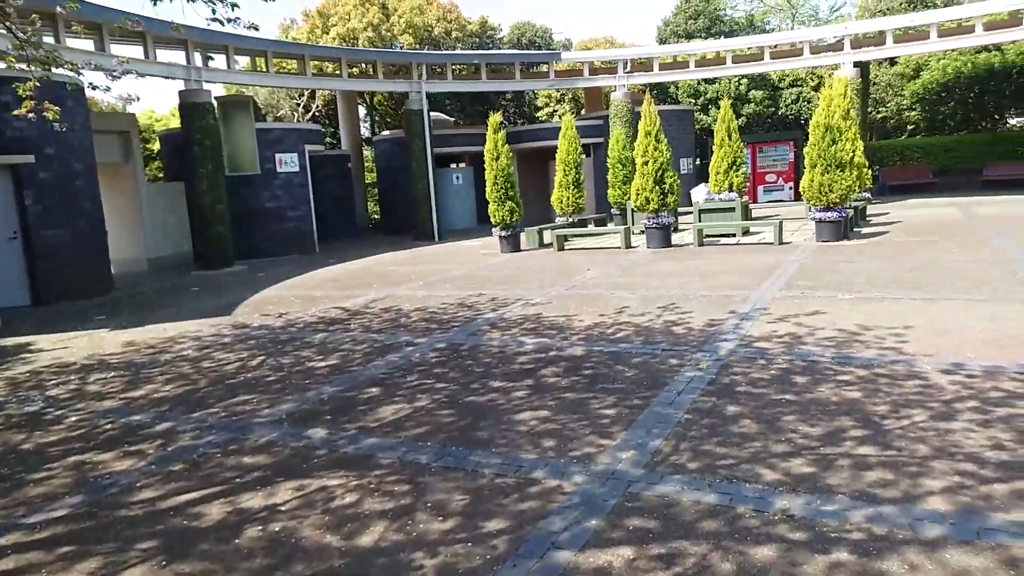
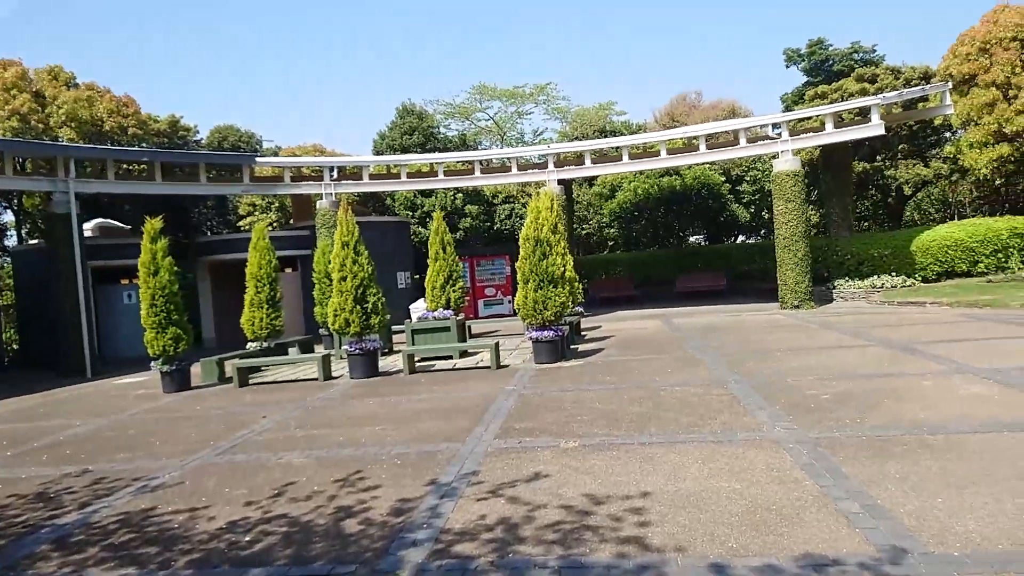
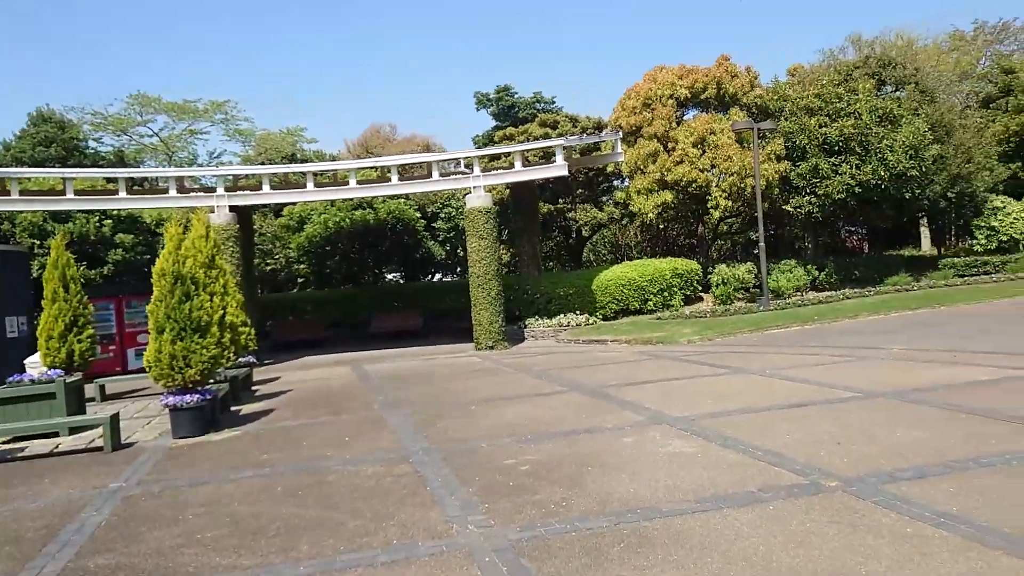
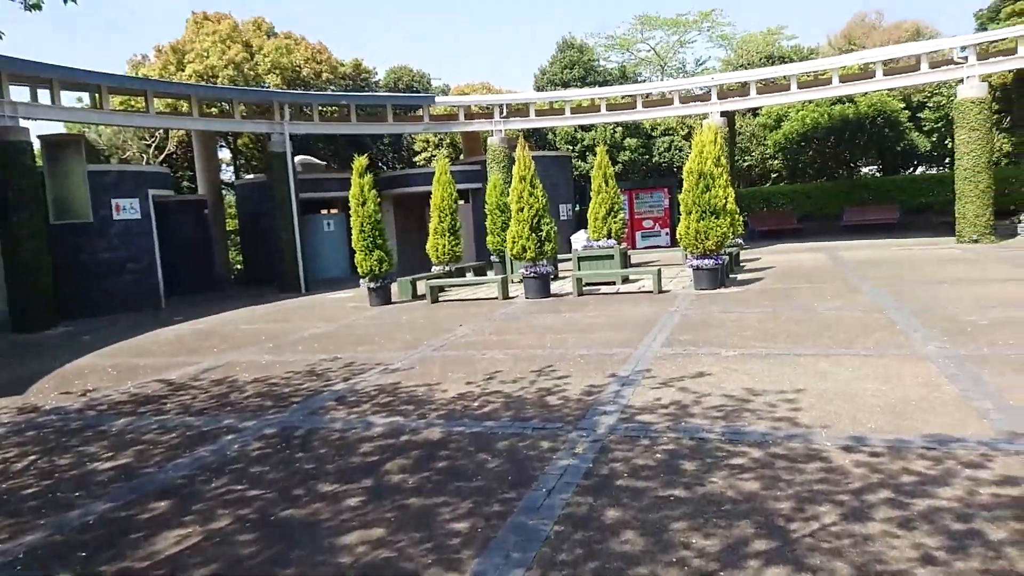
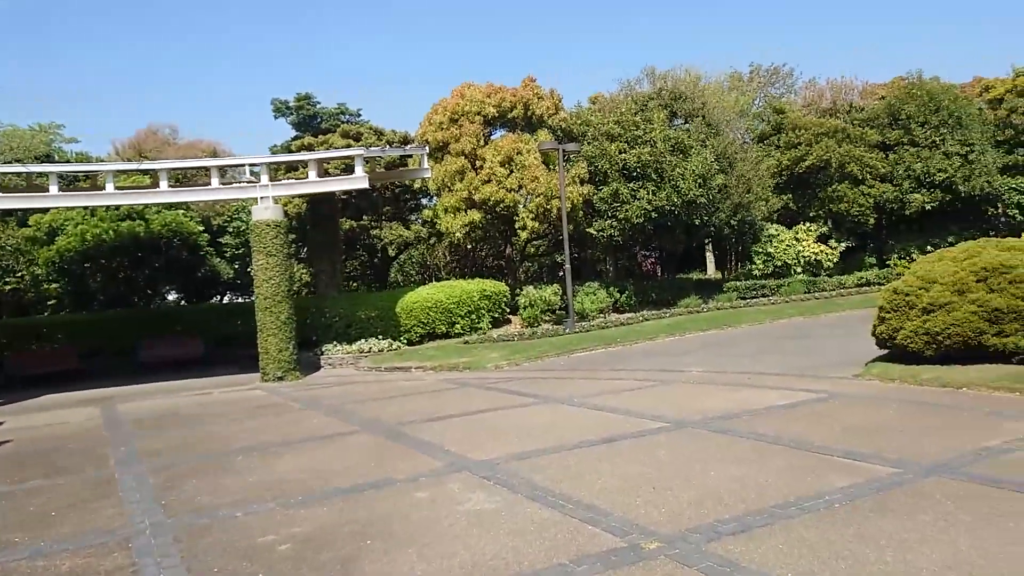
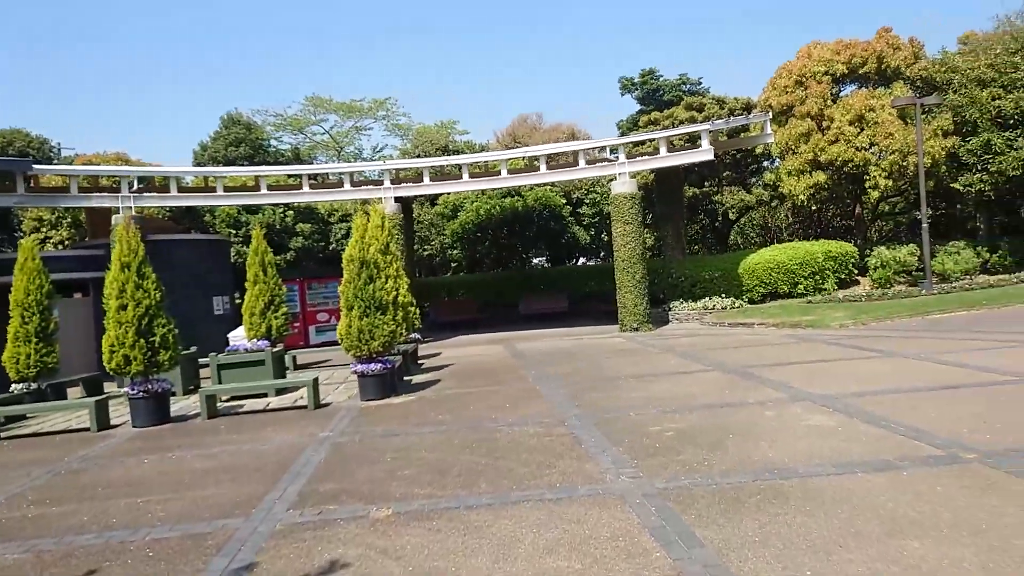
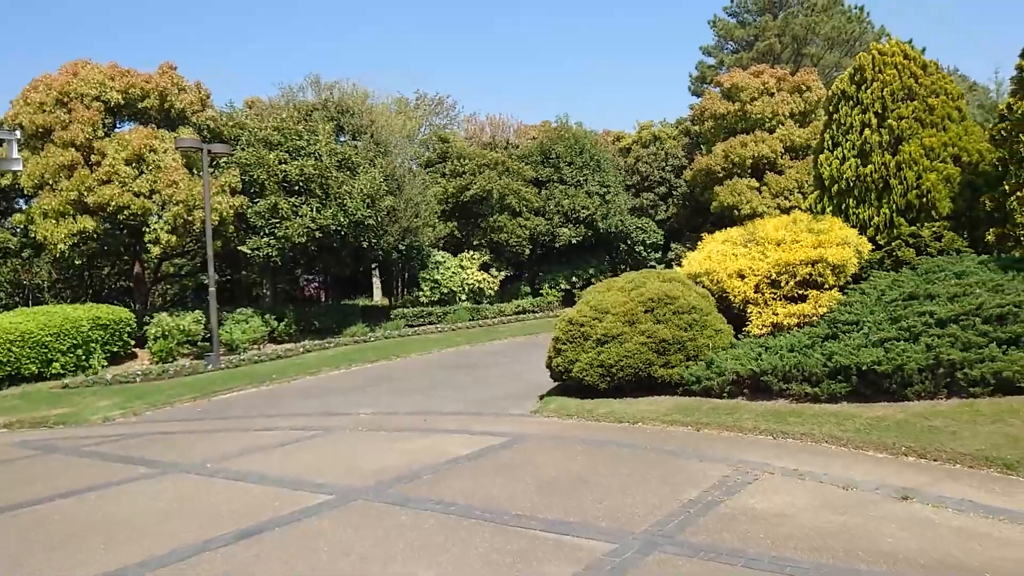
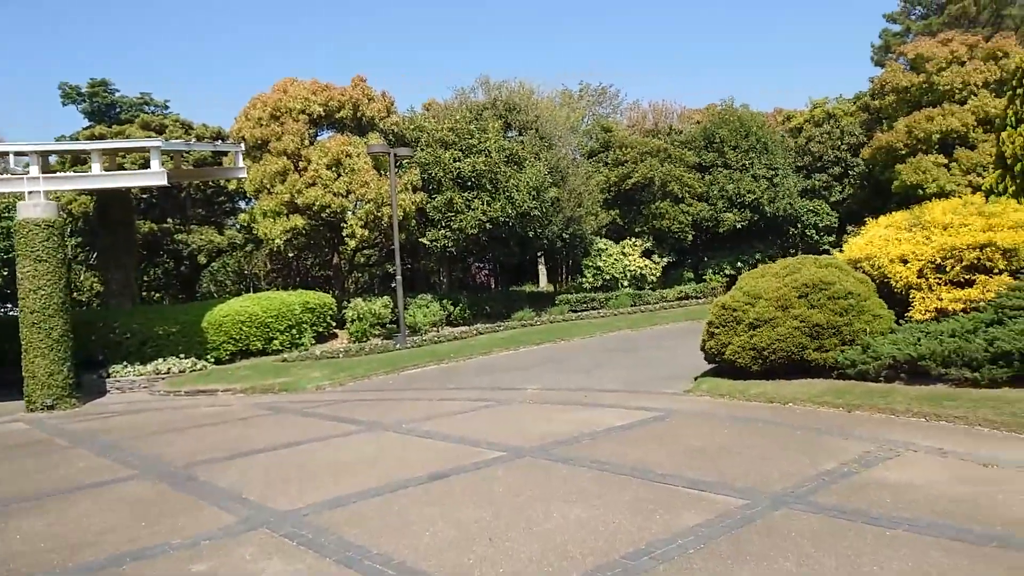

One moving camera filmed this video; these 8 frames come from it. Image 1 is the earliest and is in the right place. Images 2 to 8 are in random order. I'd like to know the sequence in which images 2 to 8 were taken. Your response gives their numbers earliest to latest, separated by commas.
4, 2, 6, 3, 5, 8, 7
